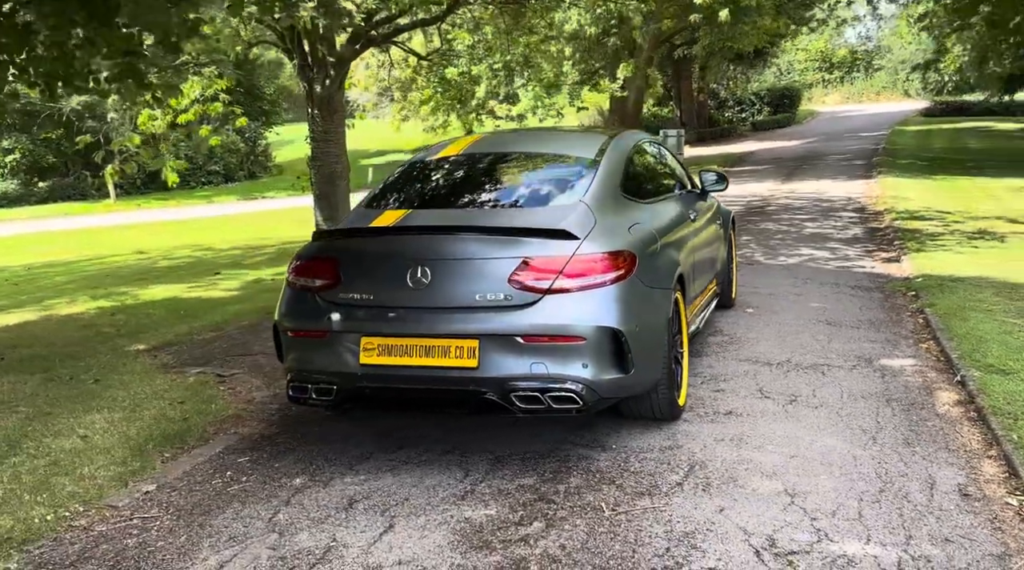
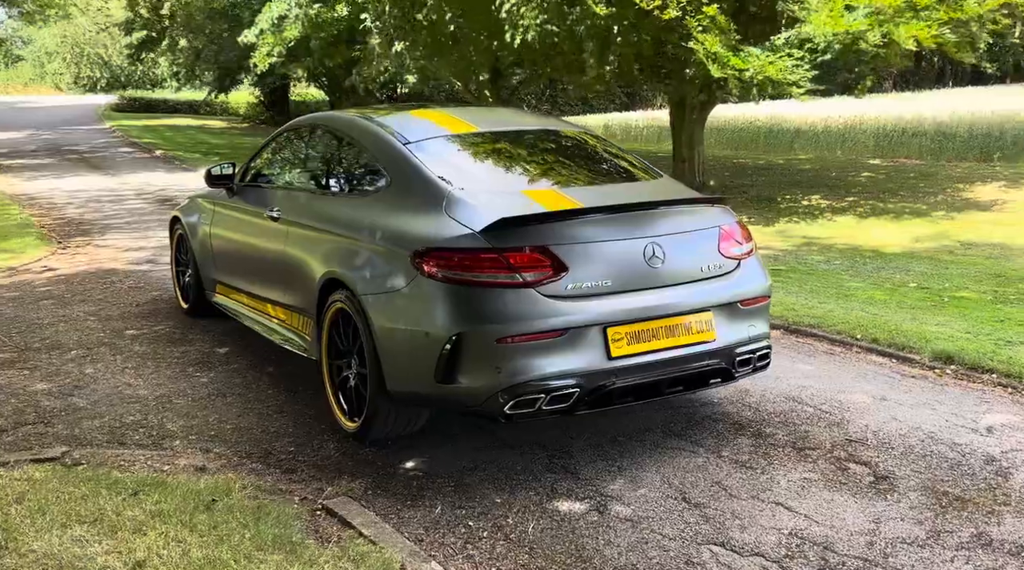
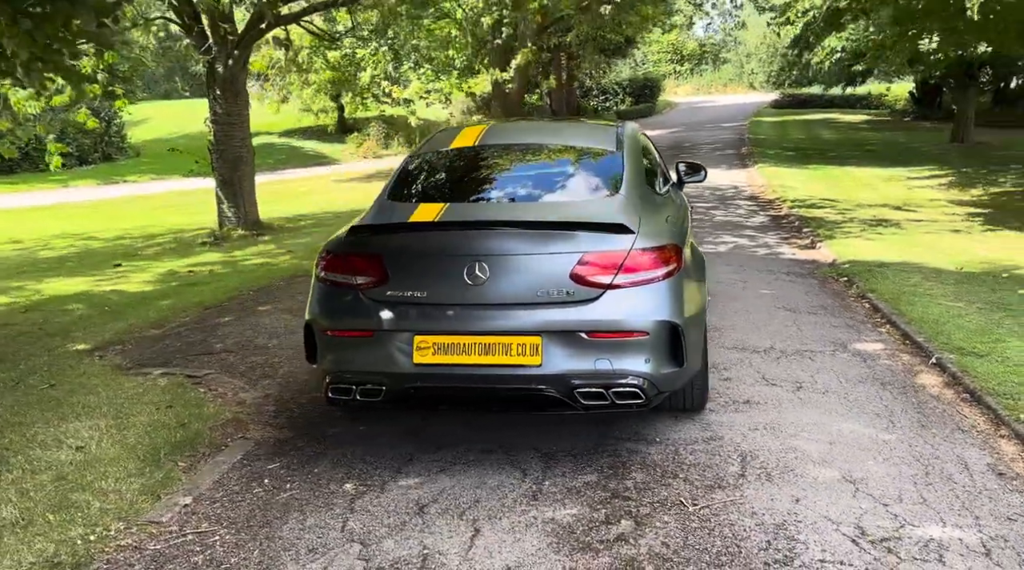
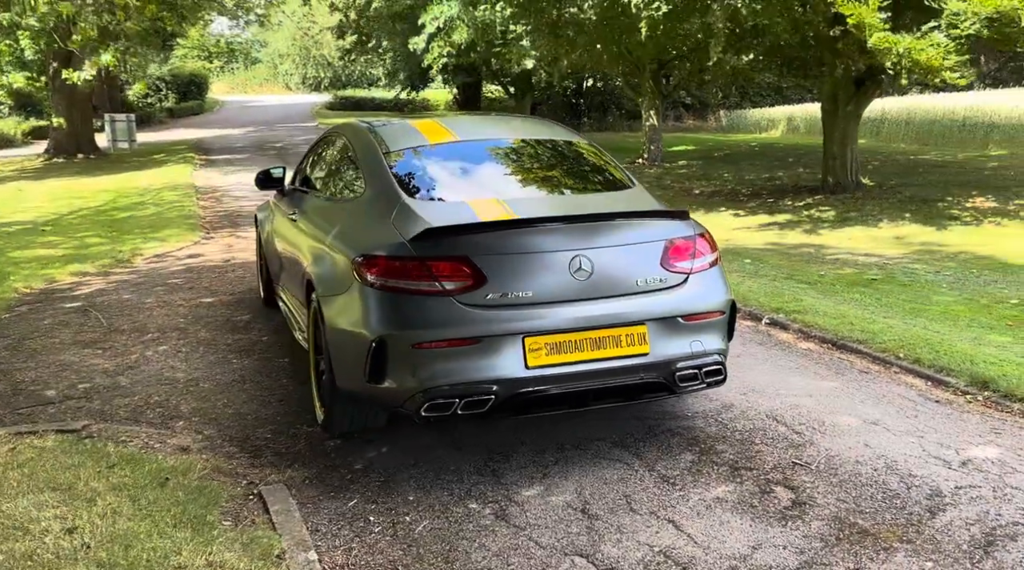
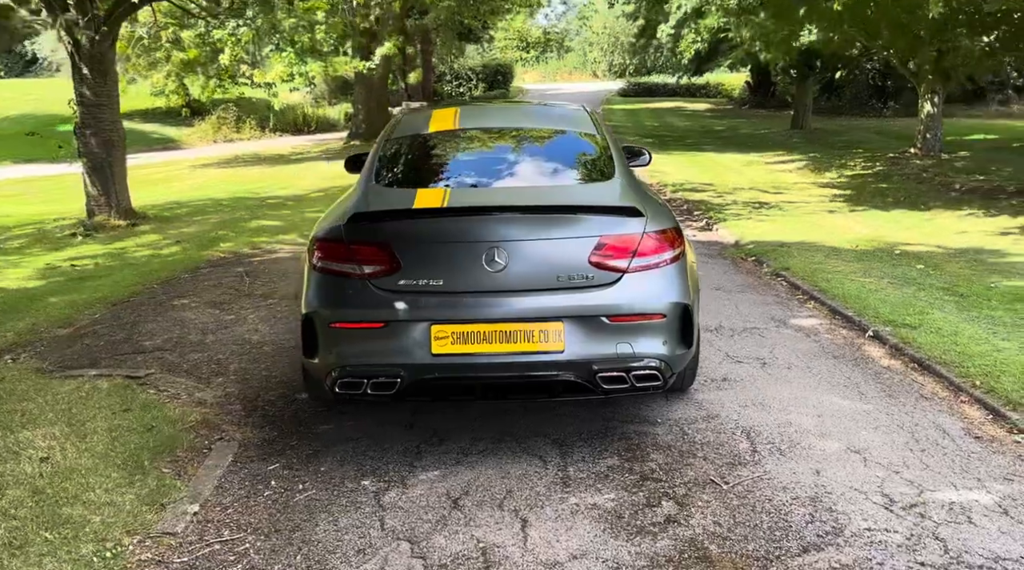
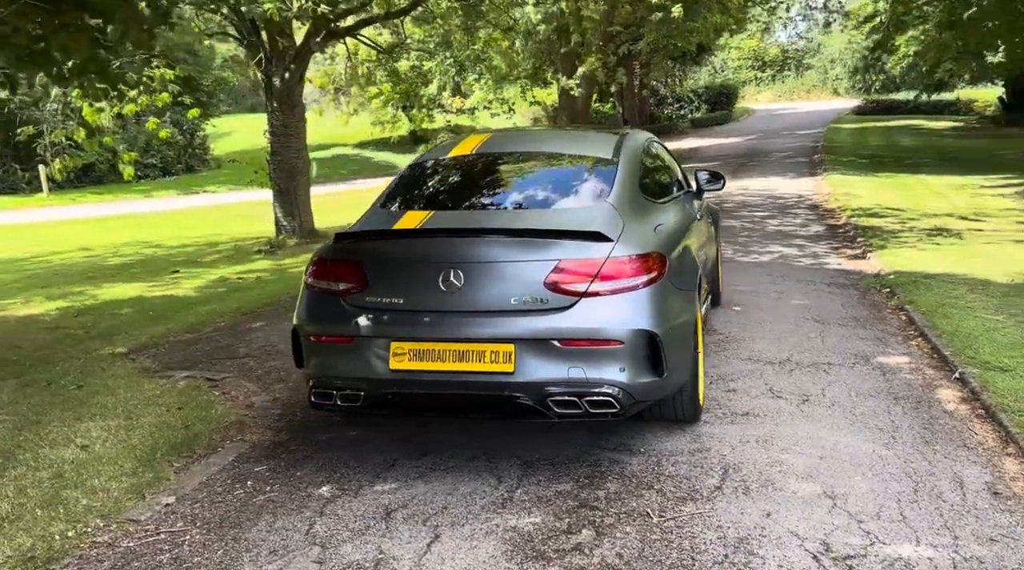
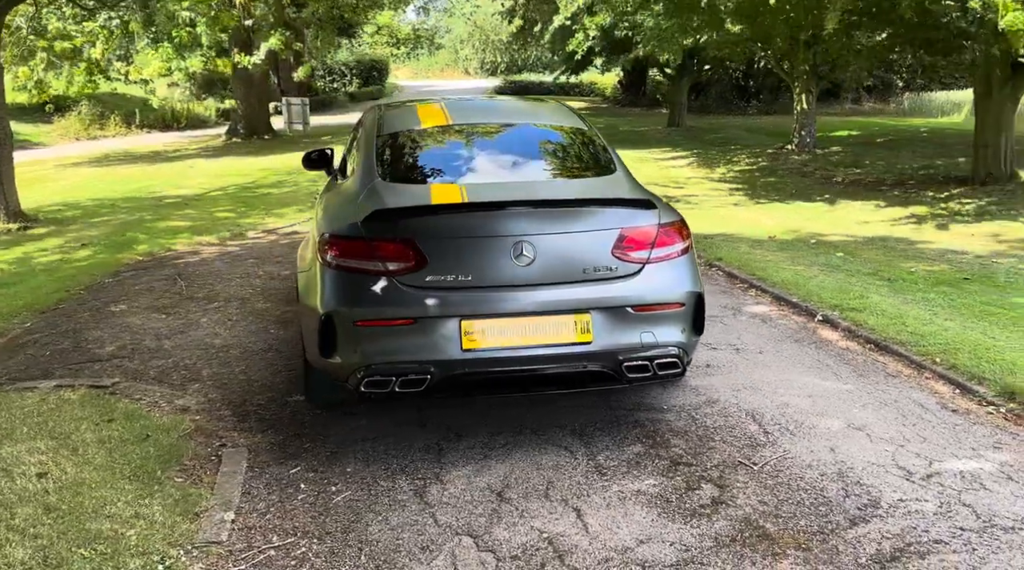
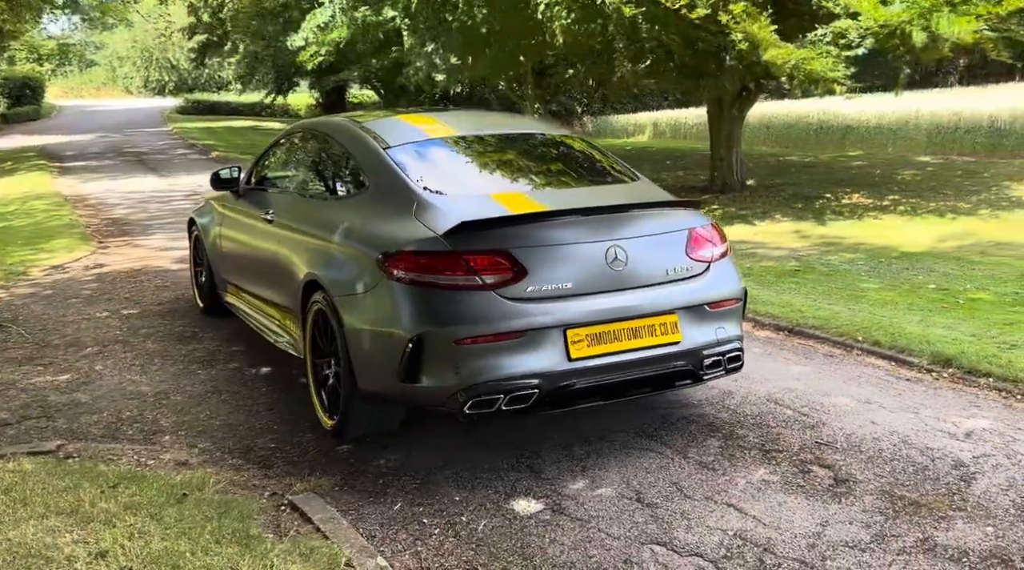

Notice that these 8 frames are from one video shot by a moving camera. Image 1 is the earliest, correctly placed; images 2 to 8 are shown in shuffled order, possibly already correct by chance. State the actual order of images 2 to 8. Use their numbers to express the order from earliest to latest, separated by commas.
6, 3, 5, 7, 4, 8, 2
